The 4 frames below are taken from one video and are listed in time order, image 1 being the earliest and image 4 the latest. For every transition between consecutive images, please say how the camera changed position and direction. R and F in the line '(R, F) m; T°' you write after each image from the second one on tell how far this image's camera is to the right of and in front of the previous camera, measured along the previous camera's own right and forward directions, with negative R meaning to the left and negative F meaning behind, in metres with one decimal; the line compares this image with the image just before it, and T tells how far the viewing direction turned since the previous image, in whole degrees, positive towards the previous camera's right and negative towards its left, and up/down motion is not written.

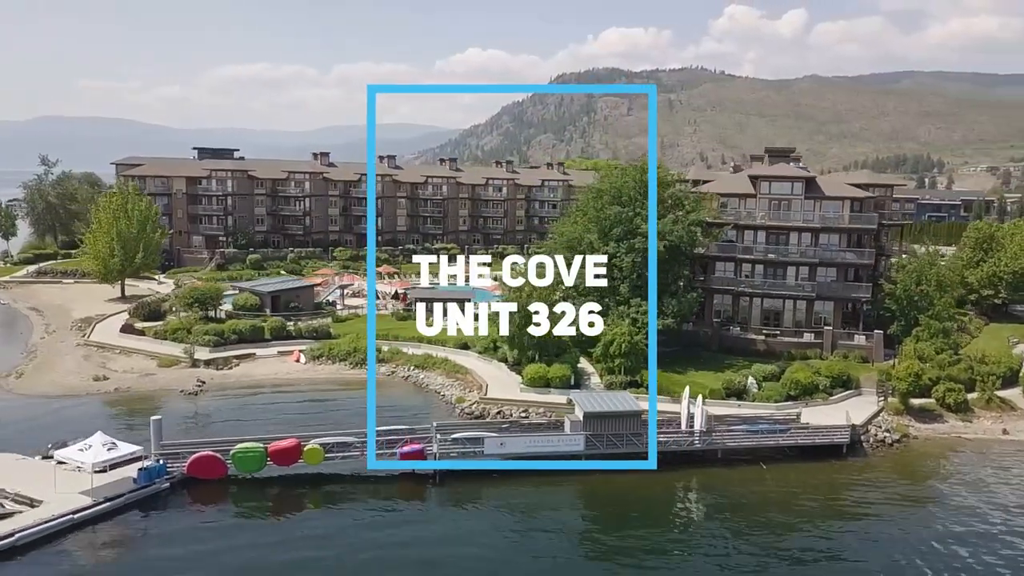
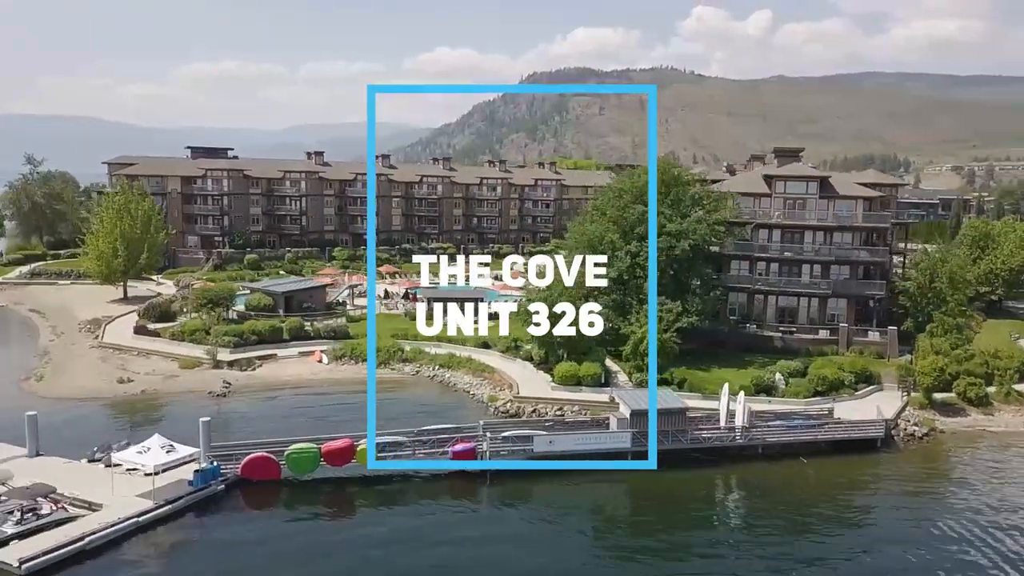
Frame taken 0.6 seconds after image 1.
(-3.5, -0.2) m; +2°
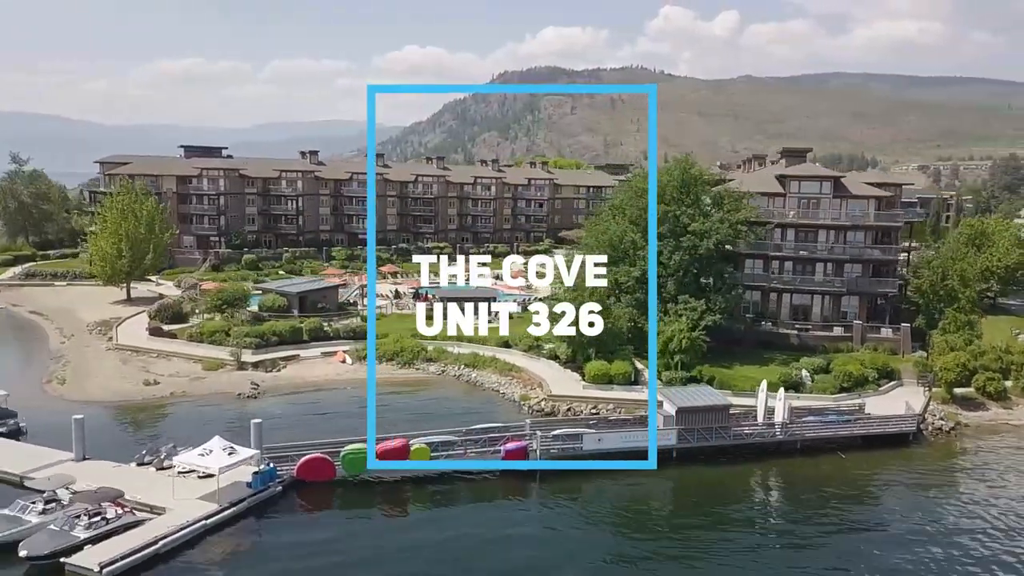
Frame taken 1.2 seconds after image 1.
(-3.5, -0.2) m; +2°
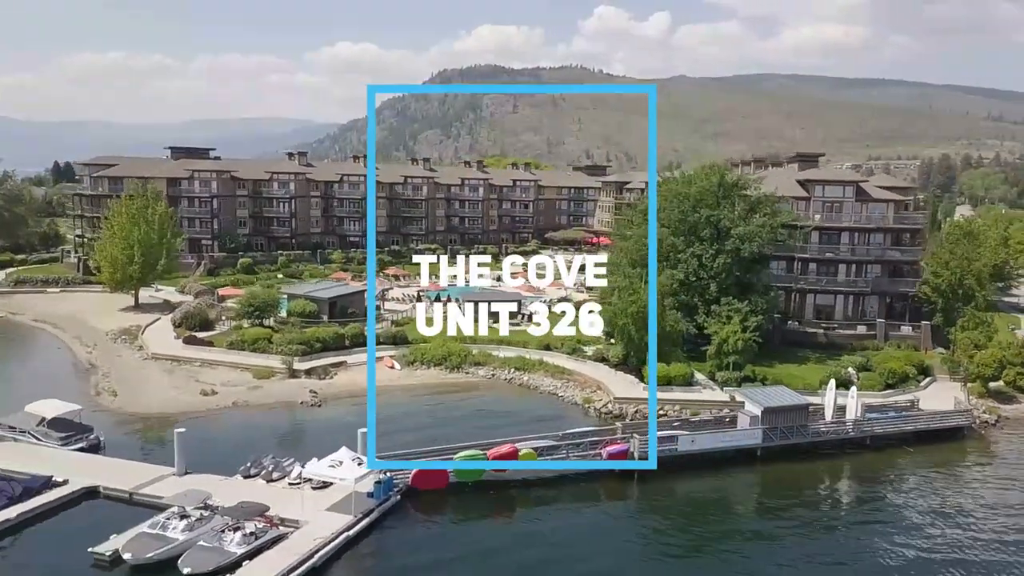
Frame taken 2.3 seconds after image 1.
(-7.2, -0.4) m; +4°
